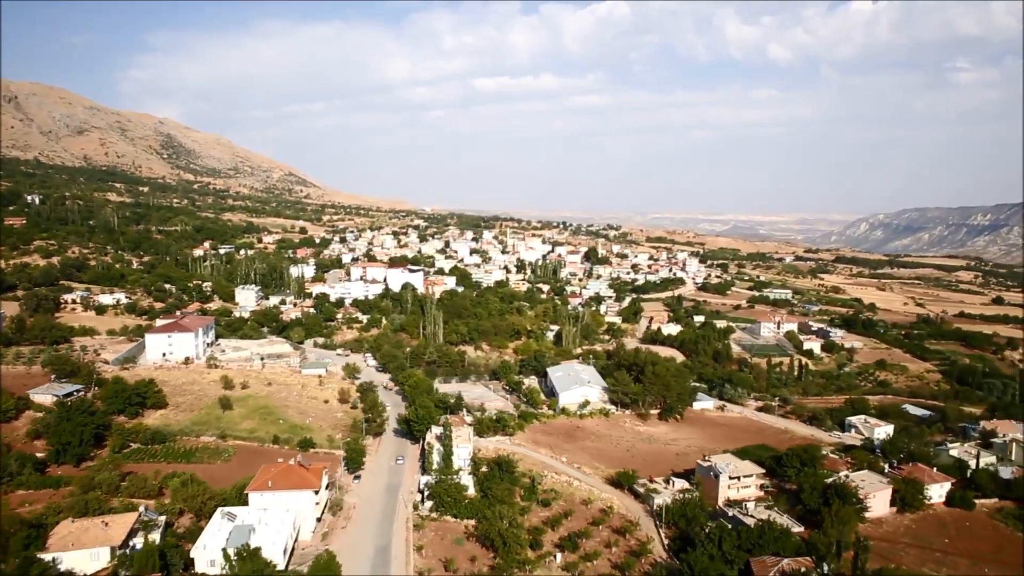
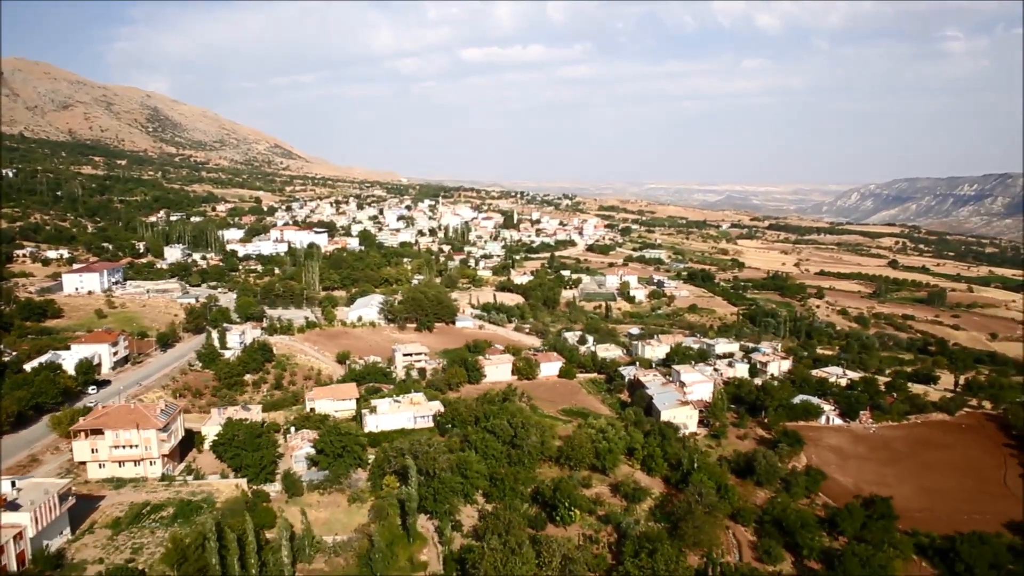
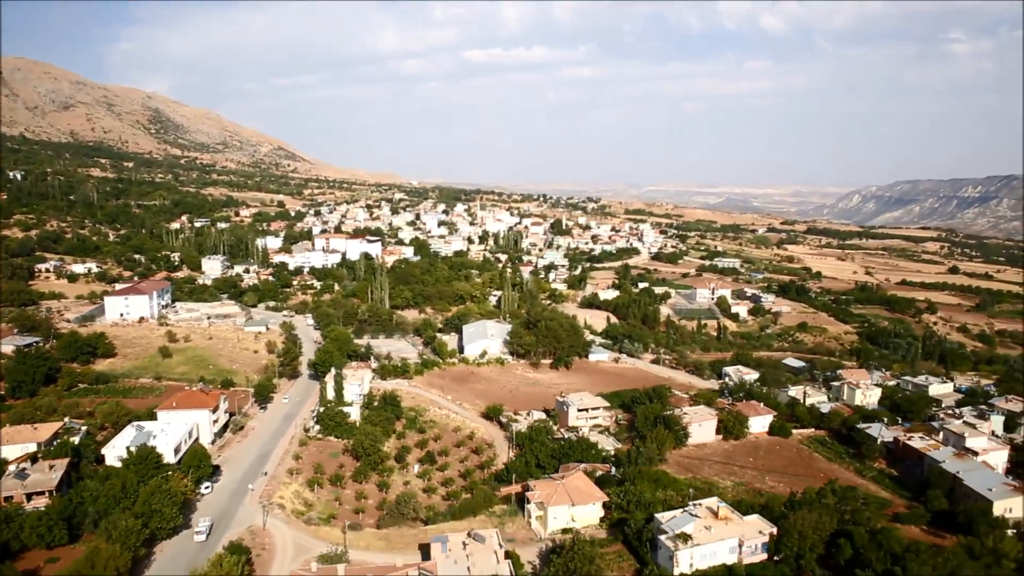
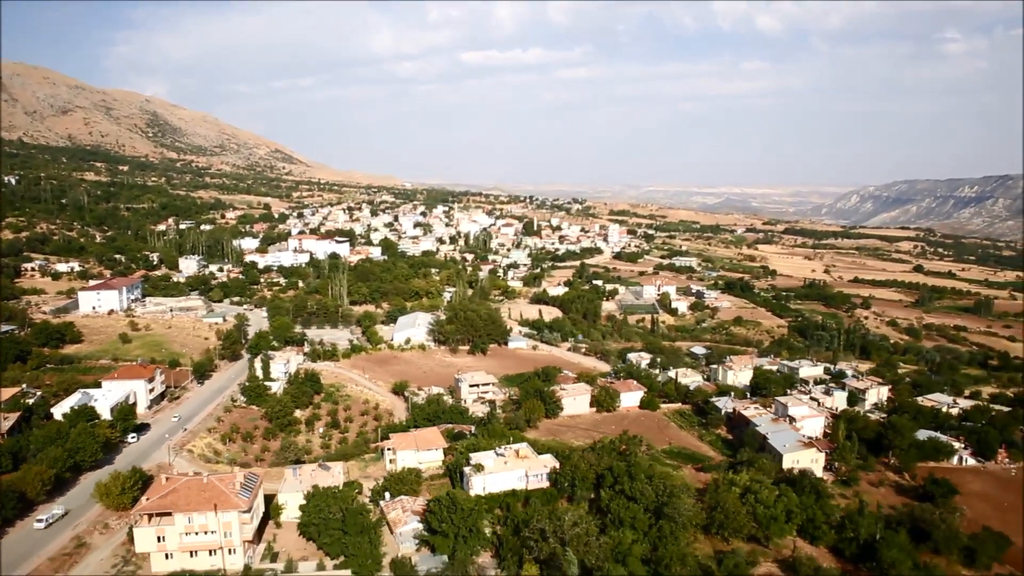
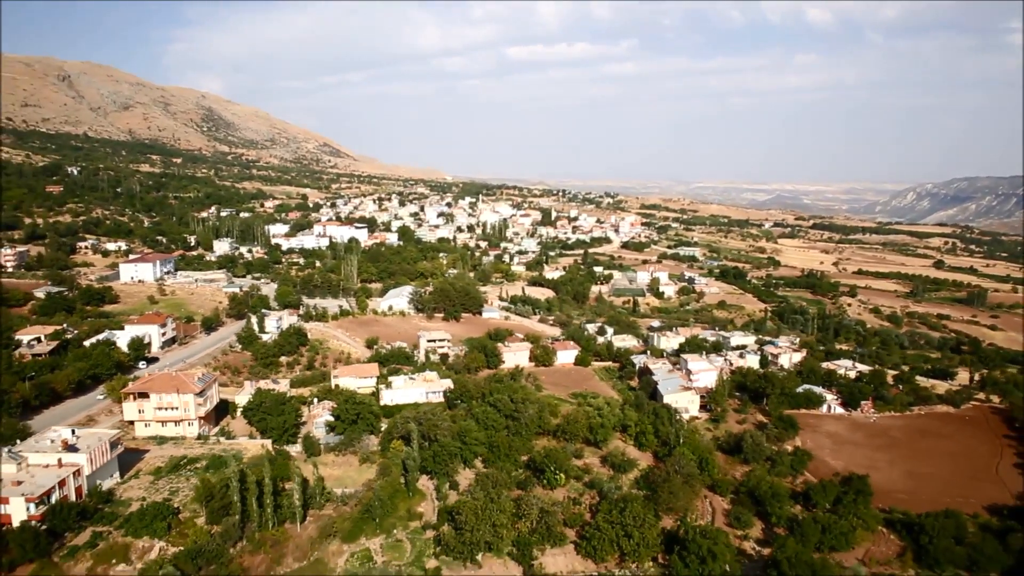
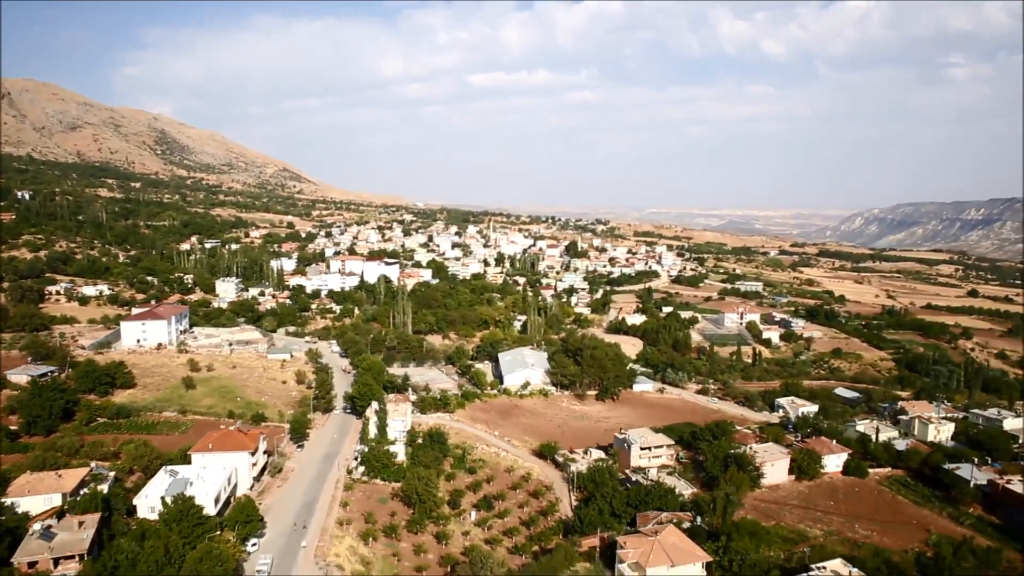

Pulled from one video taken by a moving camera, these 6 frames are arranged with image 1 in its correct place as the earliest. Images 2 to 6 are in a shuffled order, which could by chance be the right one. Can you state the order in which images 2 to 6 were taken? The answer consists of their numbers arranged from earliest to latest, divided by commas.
6, 3, 4, 2, 5
